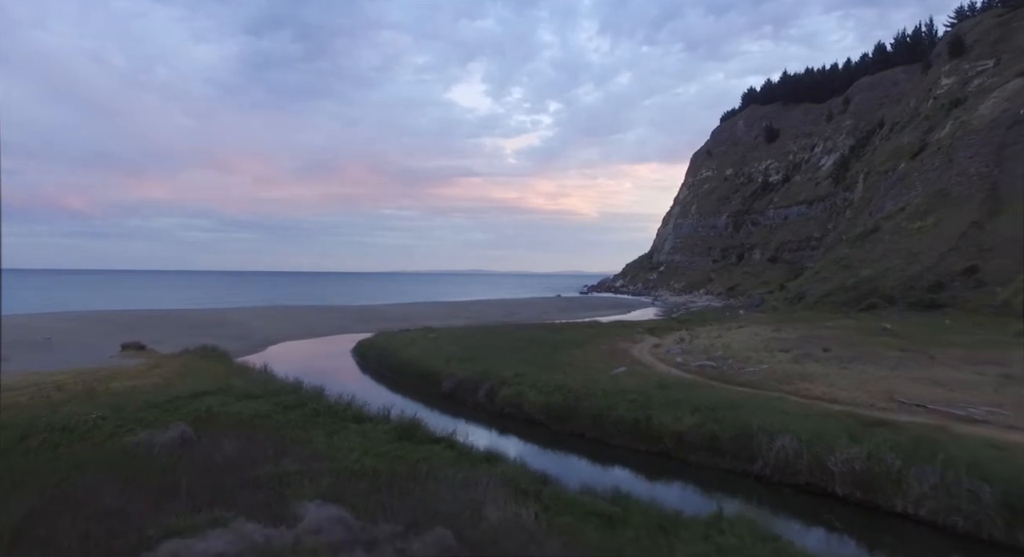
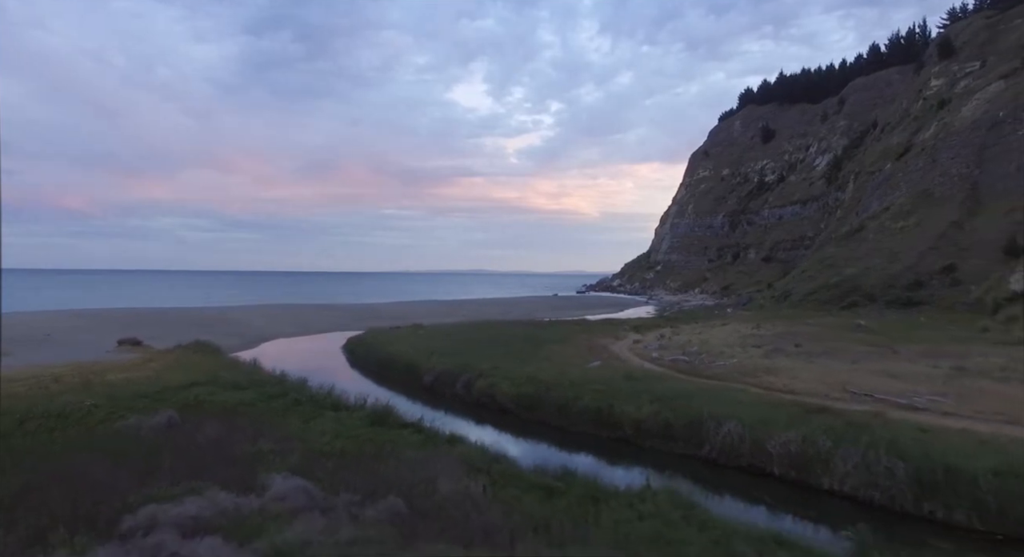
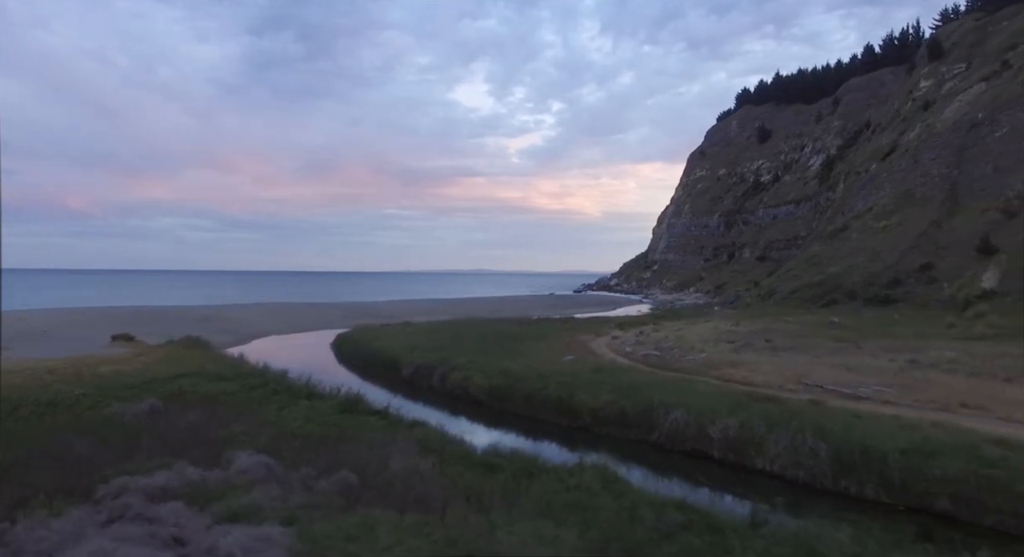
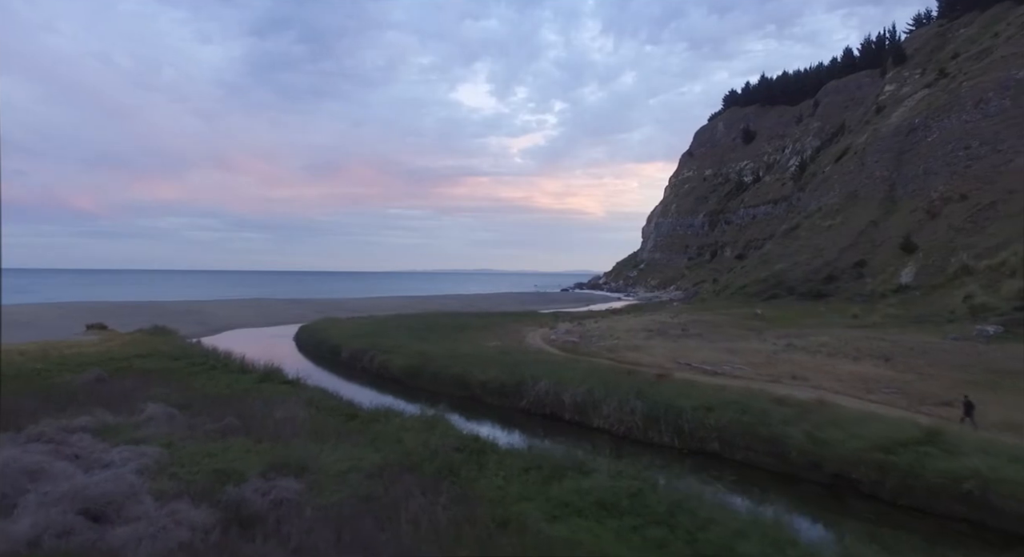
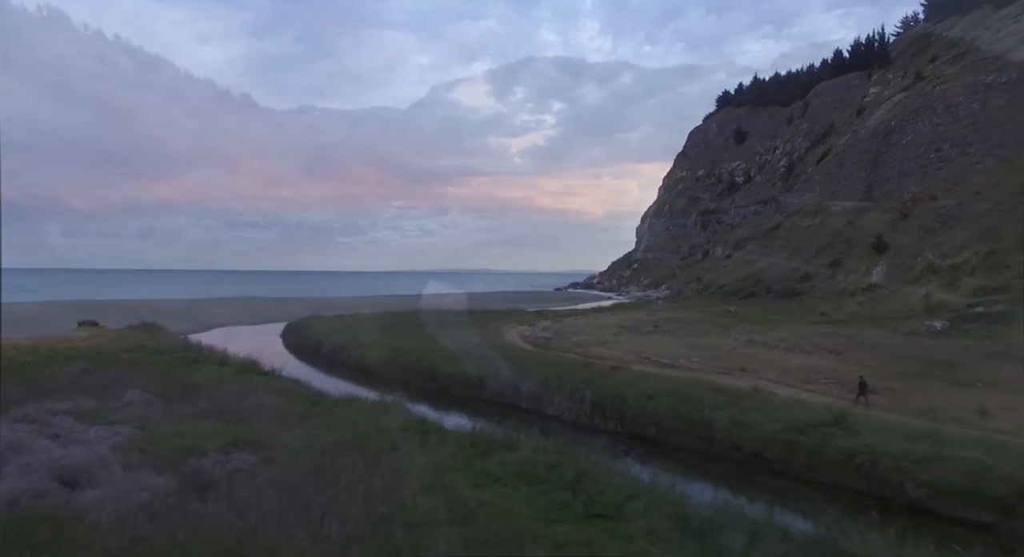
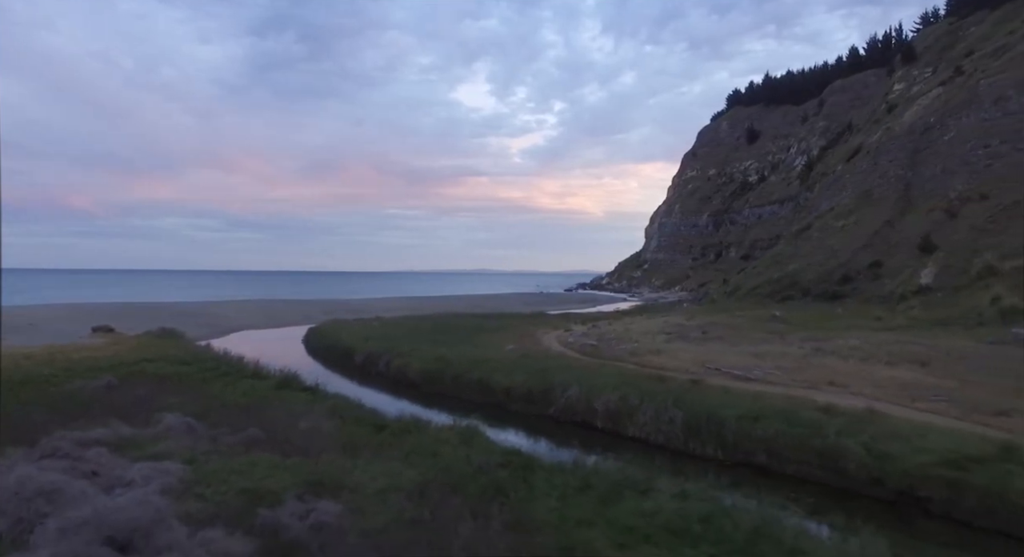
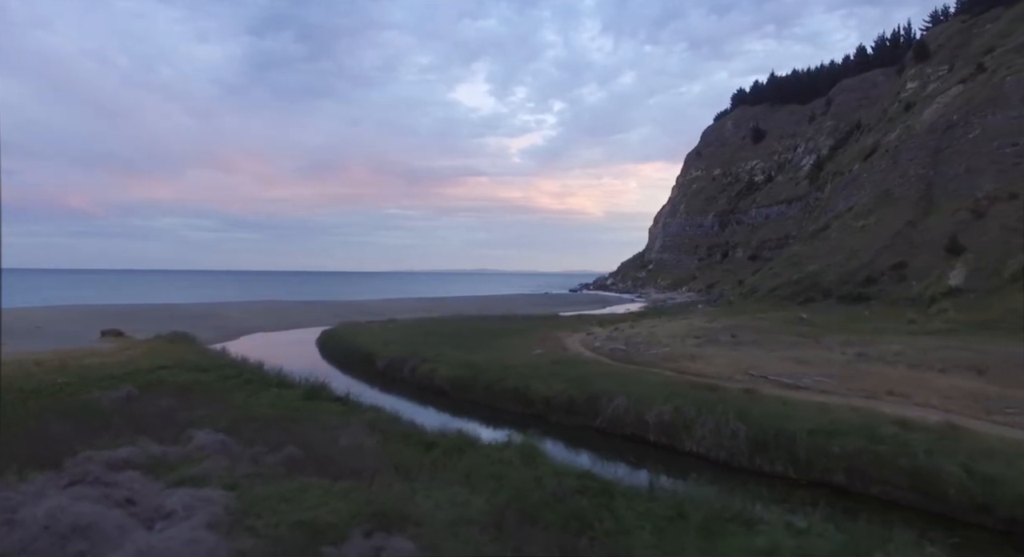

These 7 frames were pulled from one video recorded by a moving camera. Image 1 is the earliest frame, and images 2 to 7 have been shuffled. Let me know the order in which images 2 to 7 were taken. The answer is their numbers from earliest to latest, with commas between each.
2, 3, 7, 6, 4, 5
